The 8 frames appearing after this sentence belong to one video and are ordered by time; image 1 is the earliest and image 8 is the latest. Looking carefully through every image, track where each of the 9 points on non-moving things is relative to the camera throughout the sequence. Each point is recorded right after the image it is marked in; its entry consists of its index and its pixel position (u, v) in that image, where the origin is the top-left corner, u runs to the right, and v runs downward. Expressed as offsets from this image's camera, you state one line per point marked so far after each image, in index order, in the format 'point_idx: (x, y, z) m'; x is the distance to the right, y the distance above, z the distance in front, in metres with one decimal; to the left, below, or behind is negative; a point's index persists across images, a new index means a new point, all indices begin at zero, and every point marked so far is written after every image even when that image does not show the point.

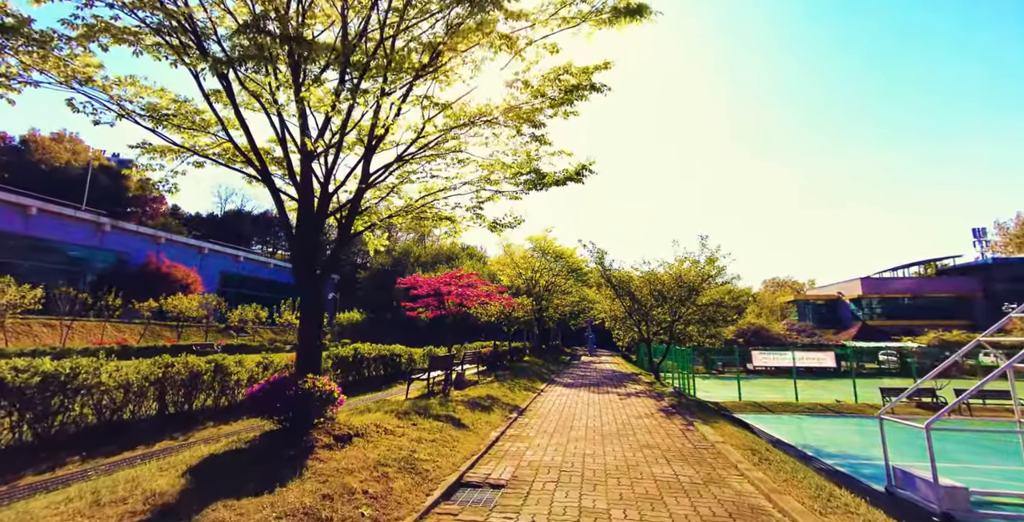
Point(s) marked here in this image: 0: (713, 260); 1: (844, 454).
0: (+7.0, +0.1, +16.3) m
1: (+8.2, -4.8, +11.5) m
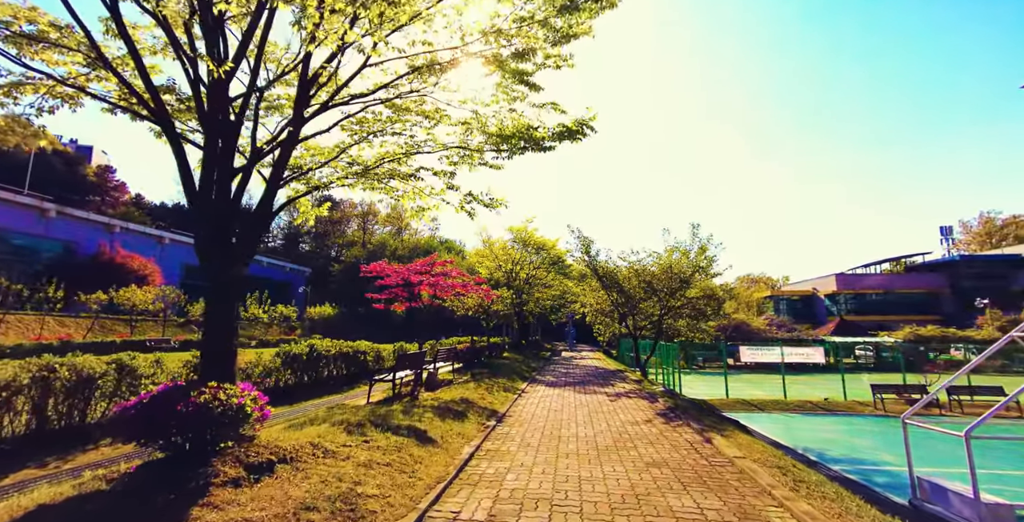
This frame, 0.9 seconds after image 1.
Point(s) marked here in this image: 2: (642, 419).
0: (+6.3, +0.4, +15.3) m
1: (+7.7, -4.5, +10.6) m
2: (+2.4, -2.9, +8.3) m
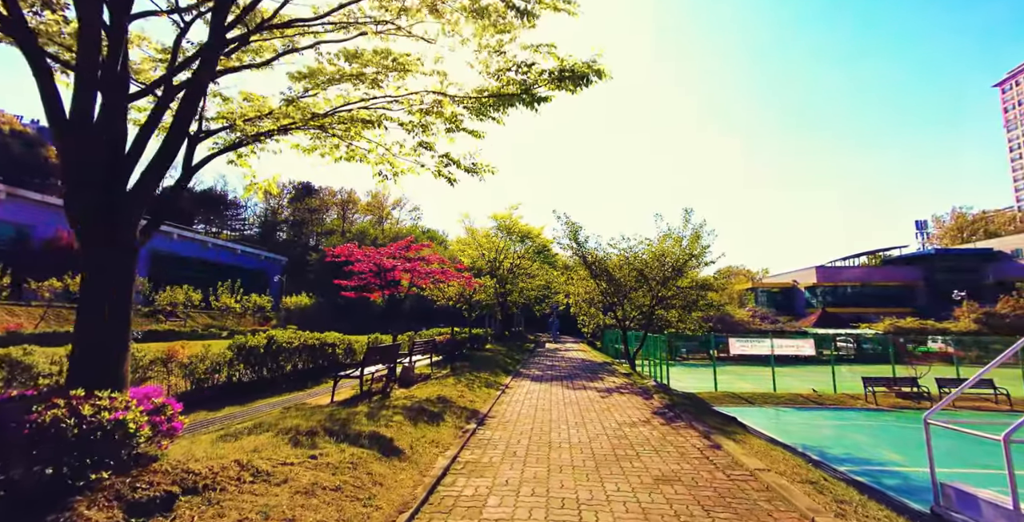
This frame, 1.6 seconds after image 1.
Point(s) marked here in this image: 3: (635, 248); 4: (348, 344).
0: (+5.8, +0.8, +14.5) m
1: (+7.3, -4.2, +9.9) m
2: (+2.1, -2.6, +7.5) m
3: (+3.9, +0.4, +14.5) m
4: (-4.3, -2.2, +12.2) m
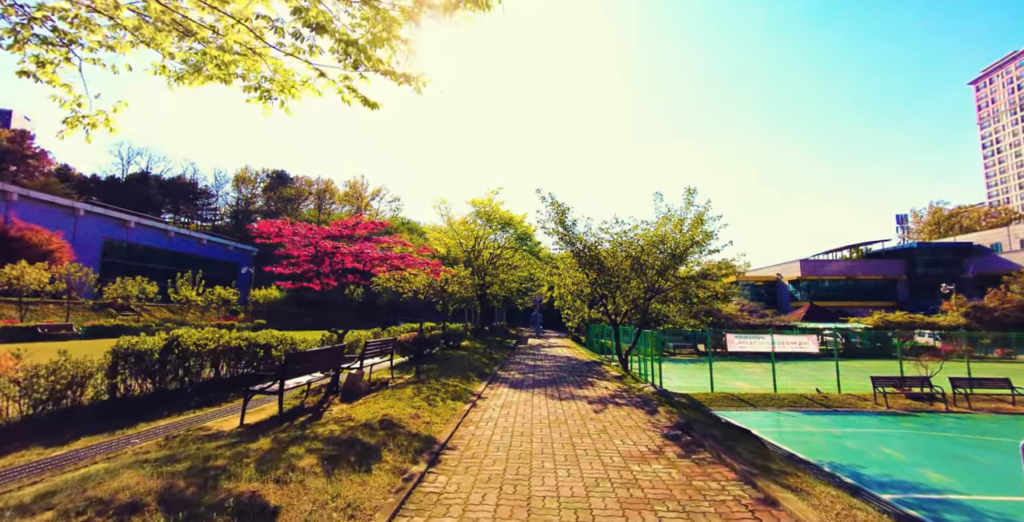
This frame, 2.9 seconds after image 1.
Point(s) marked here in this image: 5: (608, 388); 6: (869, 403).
0: (+5.2, +1.2, +12.8) m
1: (+6.9, -3.9, +8.3) m
2: (+1.7, -2.3, +5.6) m
3: (+3.3, +0.8, +12.7) m
4: (-4.9, -1.8, +10.1) m
5: (+2.2, -2.9, +10.5) m
6: (+12.2, -4.9, +15.7) m
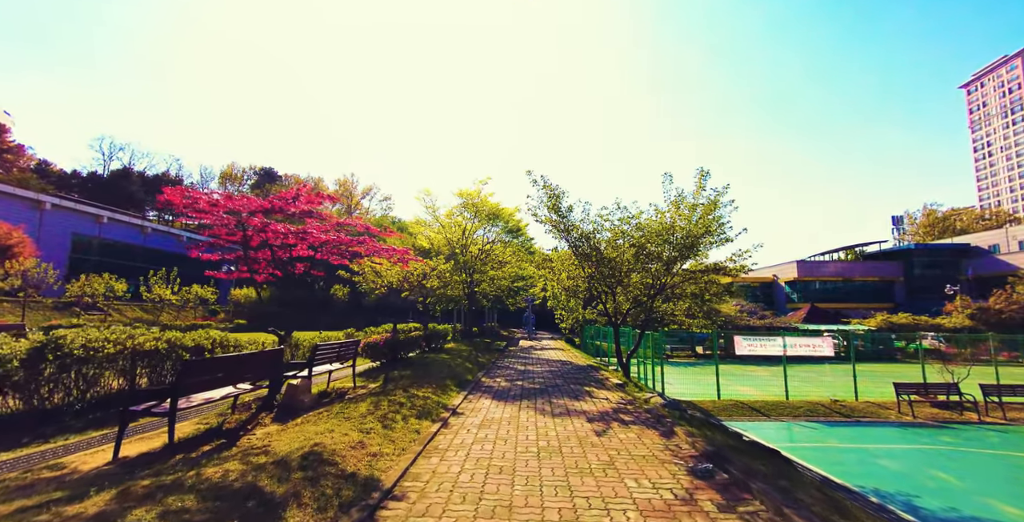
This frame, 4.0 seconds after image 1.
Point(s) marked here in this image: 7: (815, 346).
0: (+4.8, +1.4, +11.2) m
1: (+6.6, -3.7, +6.8) m
2: (+1.5, -2.1, +4.0) m
3: (+2.9, +1.0, +11.1) m
4: (-5.2, -1.6, +8.5) m
5: (+1.9, -2.7, +8.9) m
6: (+11.8, -4.7, +14.3) m
7: (+11.1, -3.1, +16.8) m
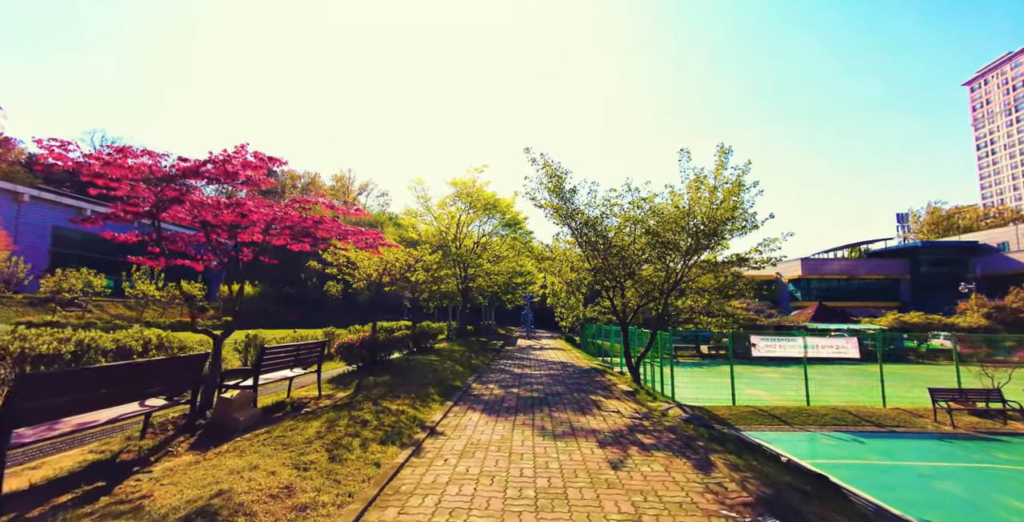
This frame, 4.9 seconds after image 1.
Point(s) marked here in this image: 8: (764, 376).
0: (+4.7, +1.6, +9.8) m
1: (+6.5, -3.5, +5.4) m
2: (+1.4, -1.9, +2.6) m
3: (+2.8, +1.2, +9.7) m
4: (-5.3, -1.3, +7.0) m
5: (+1.8, -2.5, +7.5) m
6: (+11.7, -4.5, +12.9) m
7: (+10.9, -2.9, +15.4) m
8: (+10.9, -4.9, +19.8) m
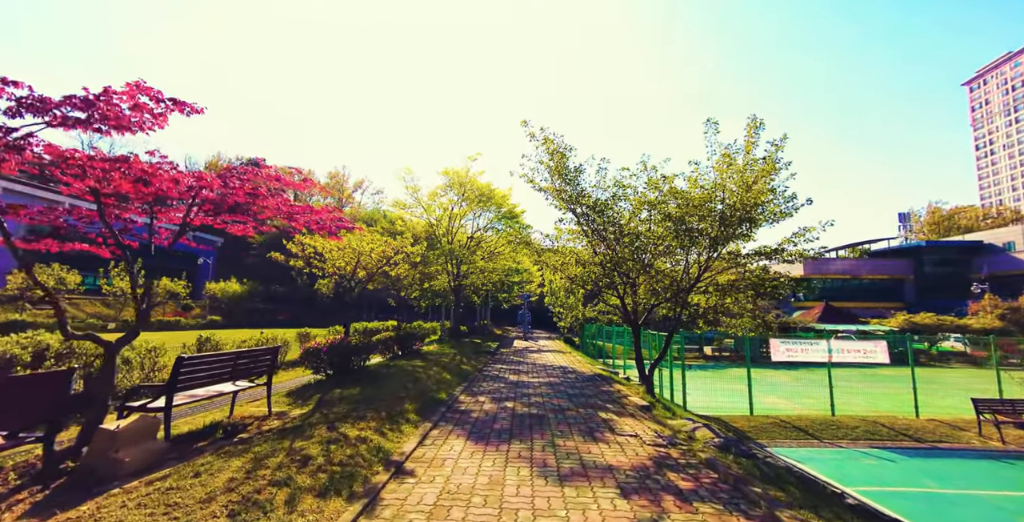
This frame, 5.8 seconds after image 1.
0: (+4.7, +1.7, +8.4) m
1: (+6.4, -3.4, +3.9) m
2: (+1.3, -1.7, +1.2) m
3: (+2.7, +1.4, +8.2) m
4: (-5.4, -1.1, +5.5) m
5: (+1.7, -2.3, +6.1) m
6: (+11.6, -4.4, +11.5) m
7: (+10.8, -2.8, +14.0) m
8: (+10.7, -4.8, +18.5) m
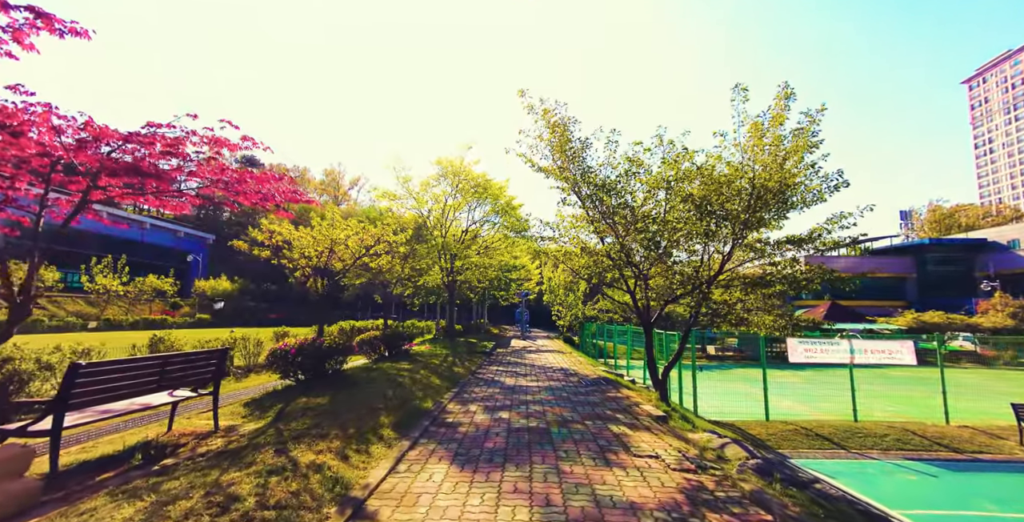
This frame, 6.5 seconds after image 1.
0: (+4.6, +1.9, +7.3) m
1: (+6.3, -3.2, +2.9) m
2: (+1.3, -1.6, +0.1) m
3: (+2.7, +1.6, +7.2) m
4: (-5.4, -1.0, +4.4) m
5: (+1.6, -2.2, +5.0) m
6: (+11.5, -4.2, +10.5) m
7: (+10.7, -2.6, +13.0) m
8: (+10.6, -4.6, +17.4) m
